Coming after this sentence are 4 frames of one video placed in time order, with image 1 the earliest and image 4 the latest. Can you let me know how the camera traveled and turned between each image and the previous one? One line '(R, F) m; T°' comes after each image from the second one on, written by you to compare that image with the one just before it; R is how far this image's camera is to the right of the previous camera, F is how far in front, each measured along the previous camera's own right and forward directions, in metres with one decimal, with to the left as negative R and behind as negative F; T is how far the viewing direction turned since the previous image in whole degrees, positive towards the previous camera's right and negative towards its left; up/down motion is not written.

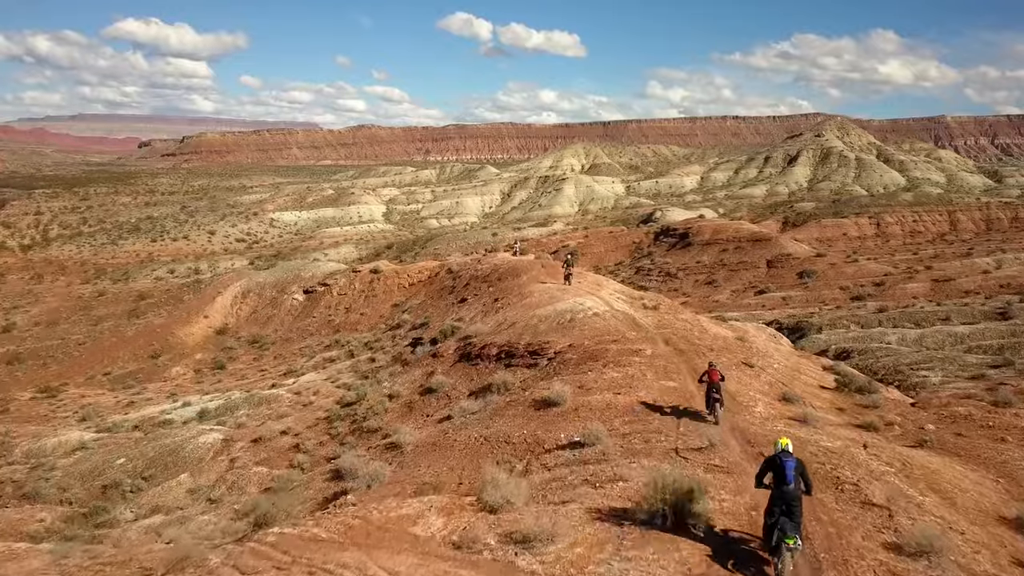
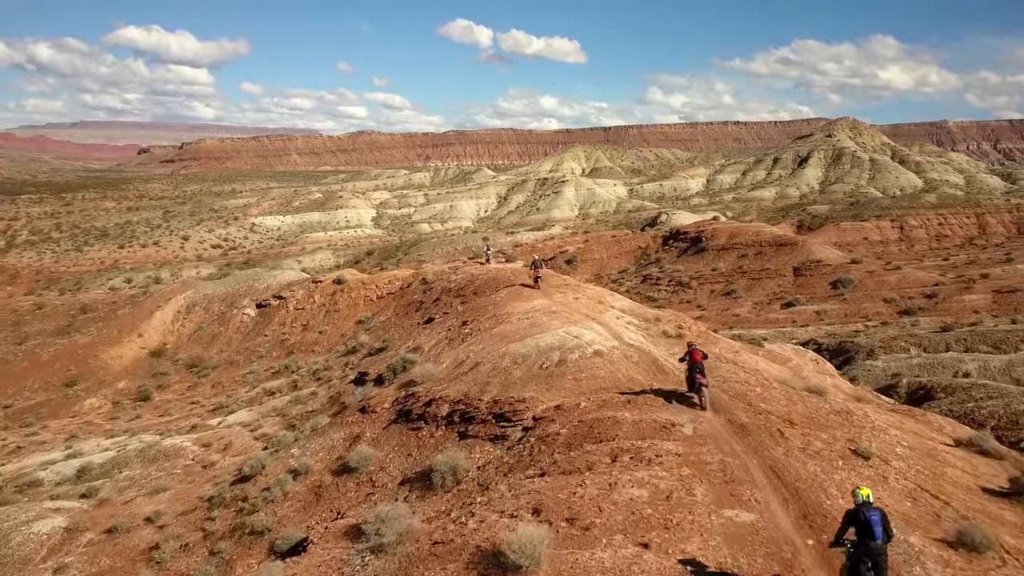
(+0.5, +5.4) m; 0°
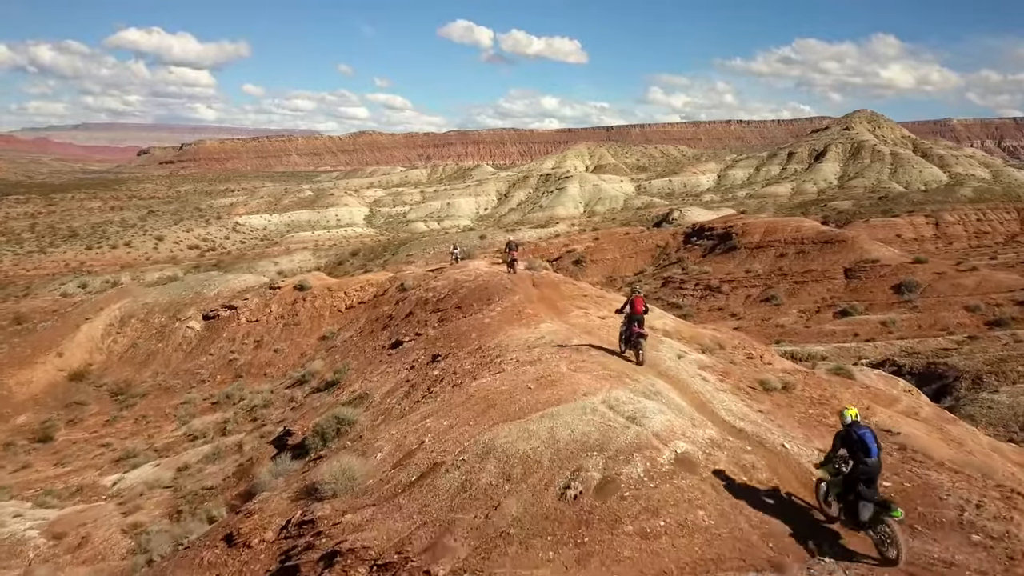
(+0.1, +5.6) m; 0°
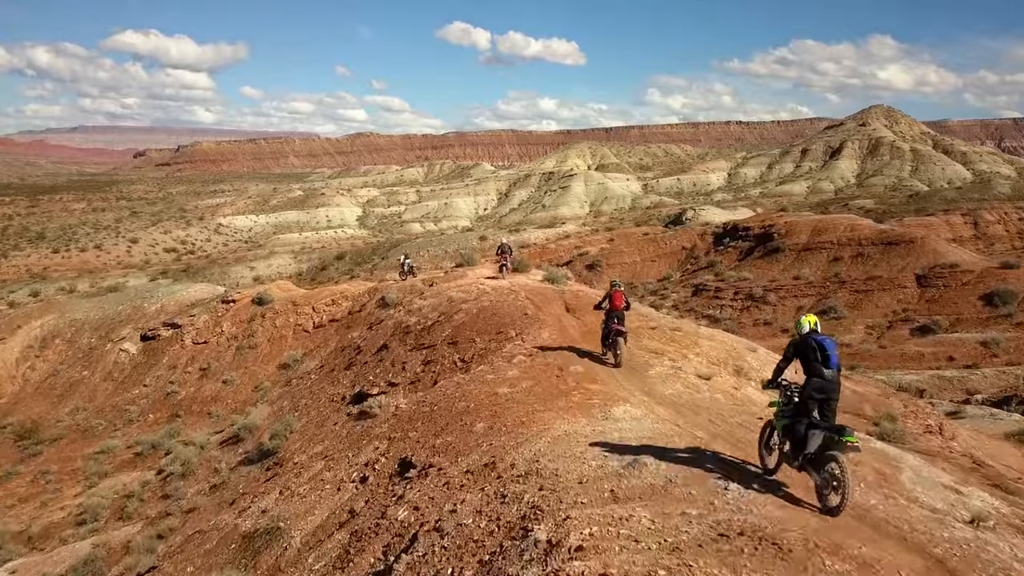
(-0.3, +5.1) m; 0°
